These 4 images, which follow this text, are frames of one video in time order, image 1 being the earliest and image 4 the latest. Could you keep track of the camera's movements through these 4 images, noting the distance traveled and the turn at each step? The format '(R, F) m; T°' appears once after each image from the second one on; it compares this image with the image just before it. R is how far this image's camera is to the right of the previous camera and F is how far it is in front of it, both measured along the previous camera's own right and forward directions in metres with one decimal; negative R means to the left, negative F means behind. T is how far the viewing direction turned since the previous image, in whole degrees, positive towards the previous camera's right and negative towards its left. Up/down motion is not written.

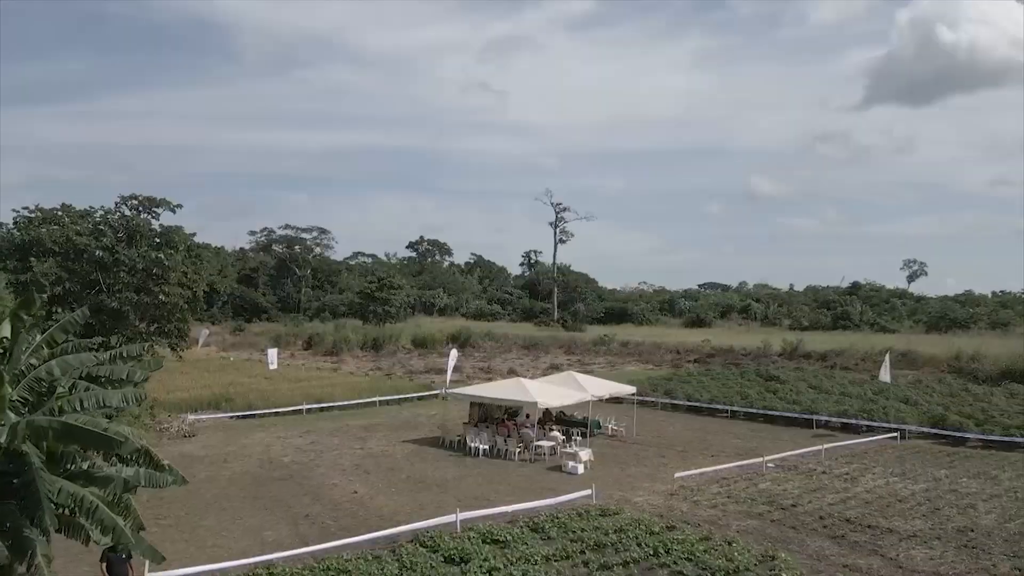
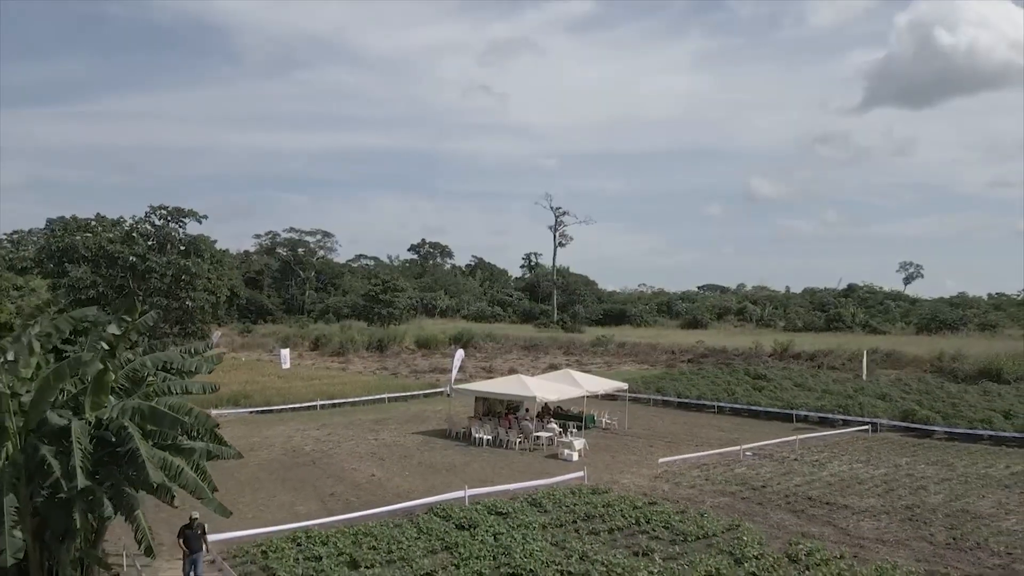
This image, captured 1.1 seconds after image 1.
(0.0, -1.8) m; 0°
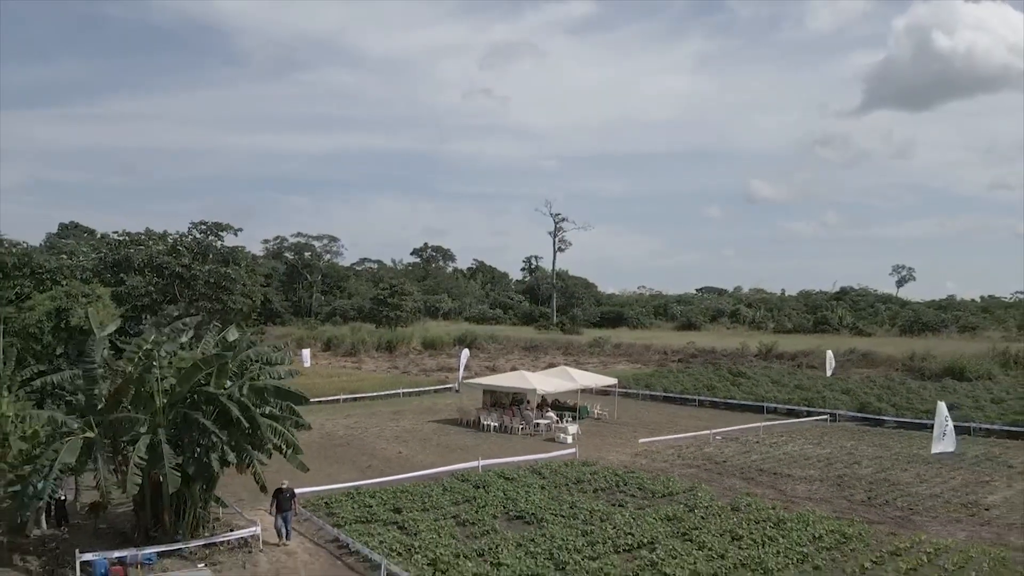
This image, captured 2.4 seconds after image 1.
(-0.1, -3.4) m; 0°
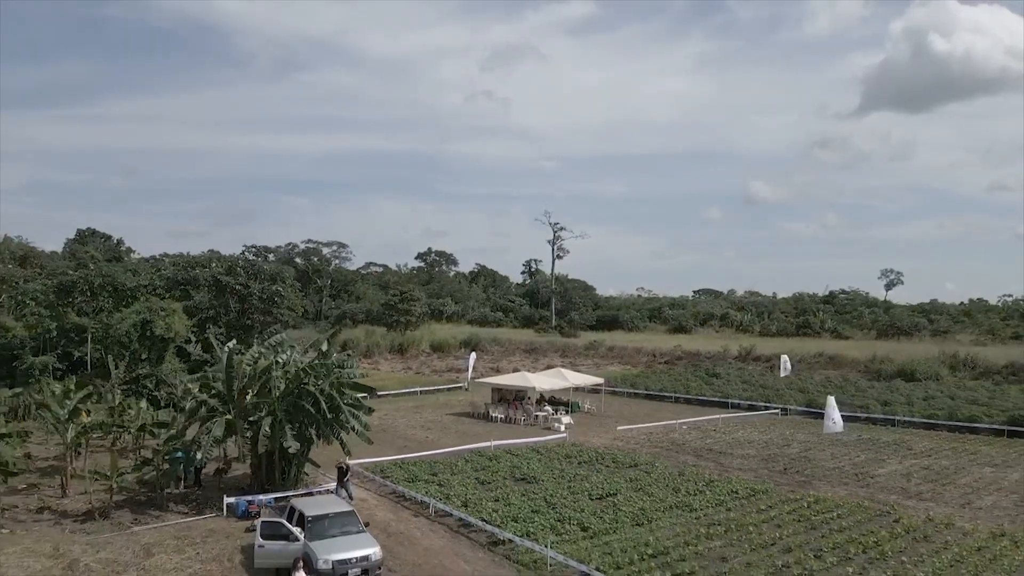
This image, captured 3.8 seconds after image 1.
(-0.2, -5.4) m; 0°
